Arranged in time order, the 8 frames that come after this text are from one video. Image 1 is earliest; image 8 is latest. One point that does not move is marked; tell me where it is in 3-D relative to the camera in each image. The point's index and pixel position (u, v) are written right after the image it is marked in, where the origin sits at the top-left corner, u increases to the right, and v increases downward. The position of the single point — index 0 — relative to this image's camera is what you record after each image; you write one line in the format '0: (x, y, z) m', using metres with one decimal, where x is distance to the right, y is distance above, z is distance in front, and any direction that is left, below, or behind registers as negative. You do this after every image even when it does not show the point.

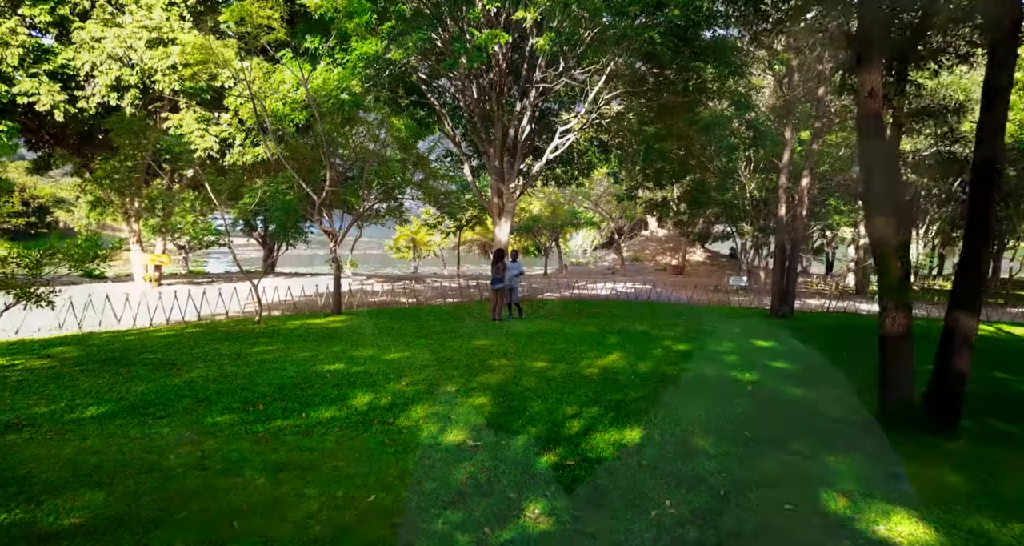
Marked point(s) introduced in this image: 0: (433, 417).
0: (-0.9, -1.6, +6.9) m
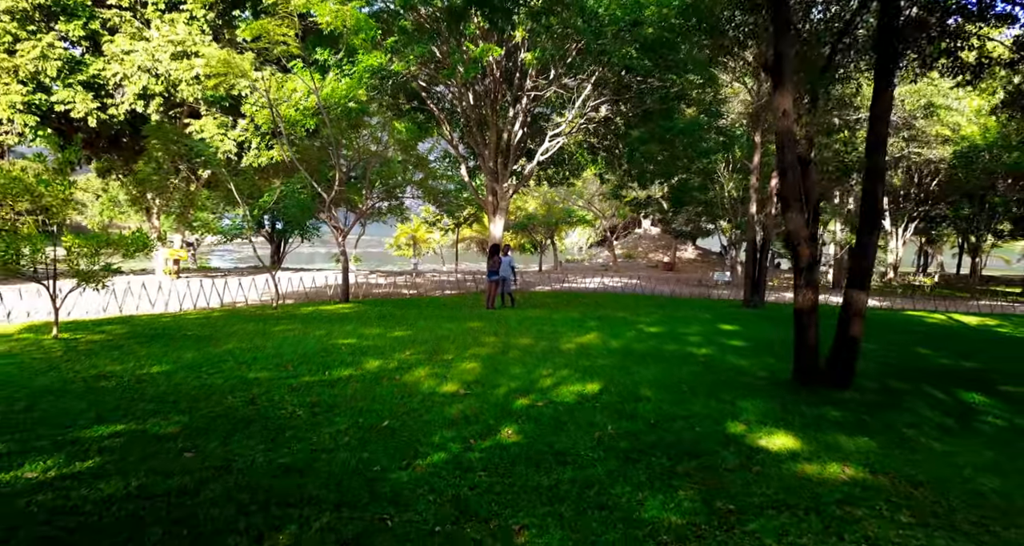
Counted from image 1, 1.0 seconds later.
0: (-1.1, -1.4, +8.4) m
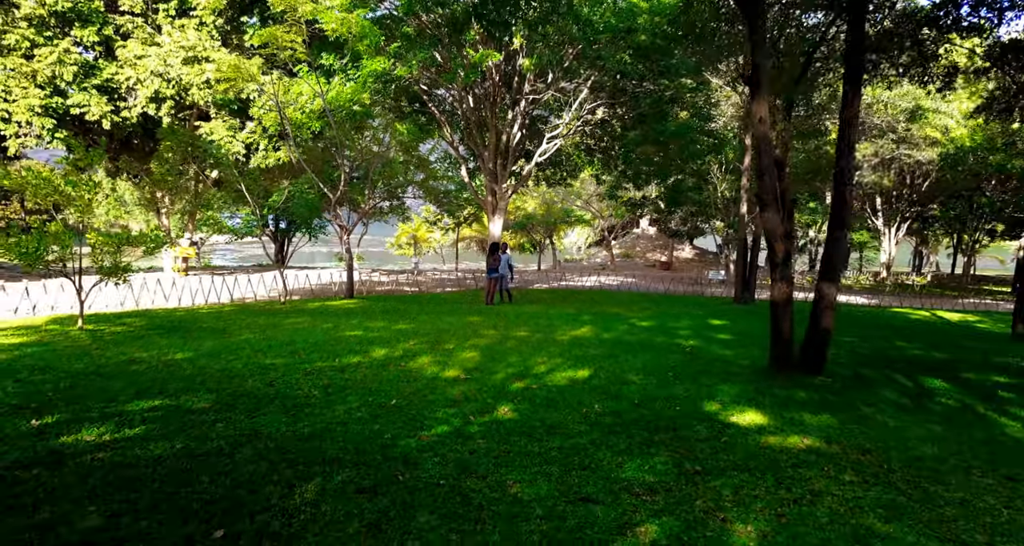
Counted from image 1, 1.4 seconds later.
0: (-1.1, -1.3, +9.1) m
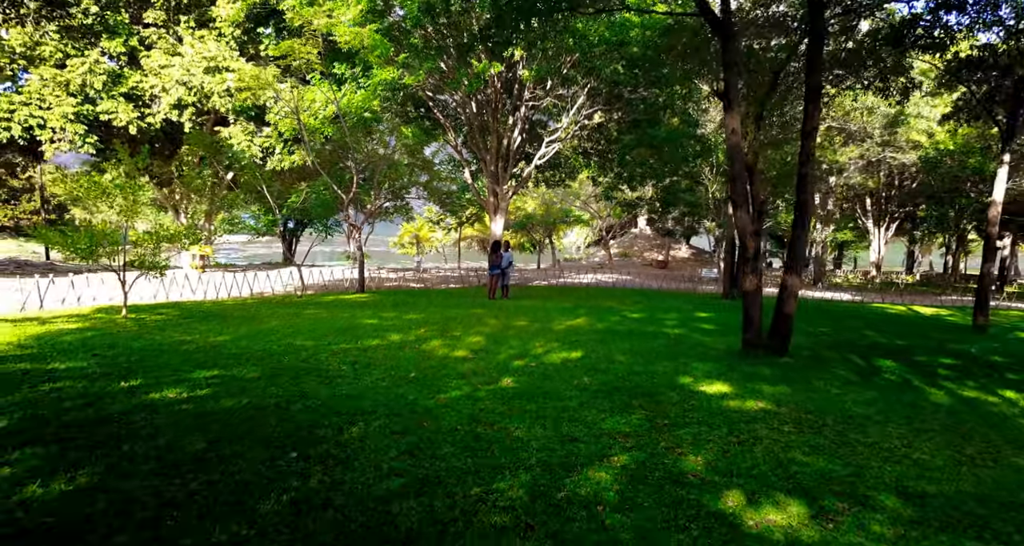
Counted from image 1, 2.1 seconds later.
0: (-1.1, -1.2, +10.3) m
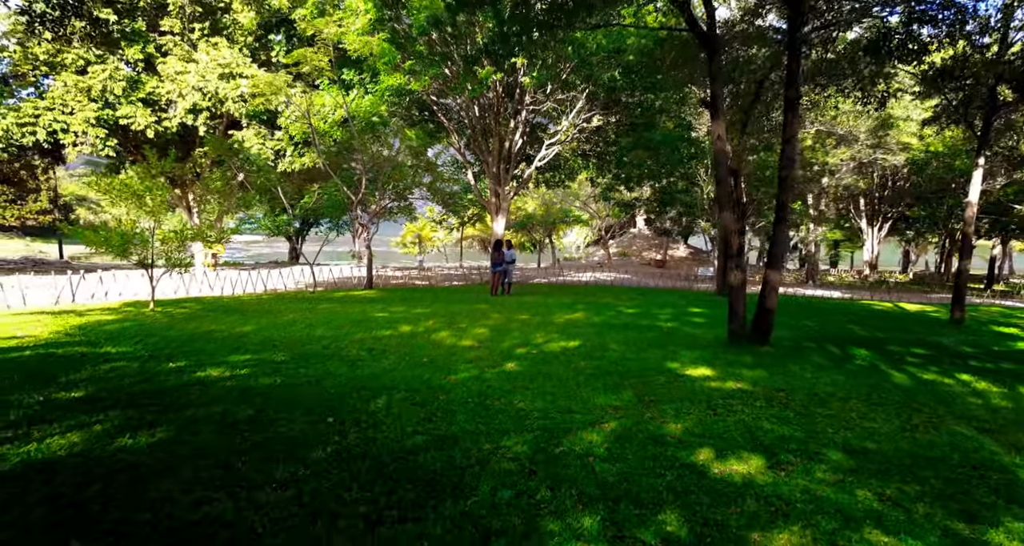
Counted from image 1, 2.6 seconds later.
0: (-1.1, -1.1, +11.1) m
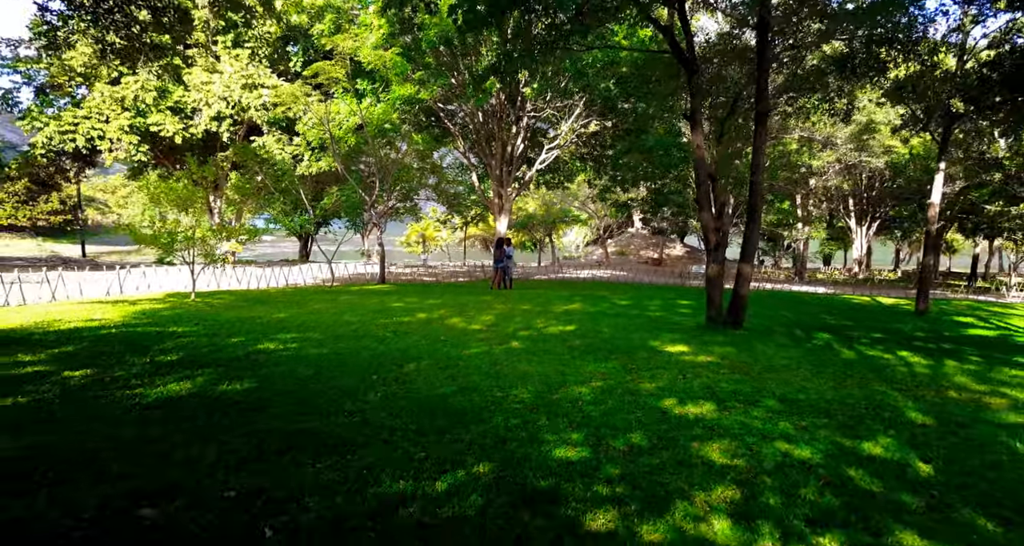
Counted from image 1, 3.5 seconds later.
0: (-1.0, -1.0, +12.6) m
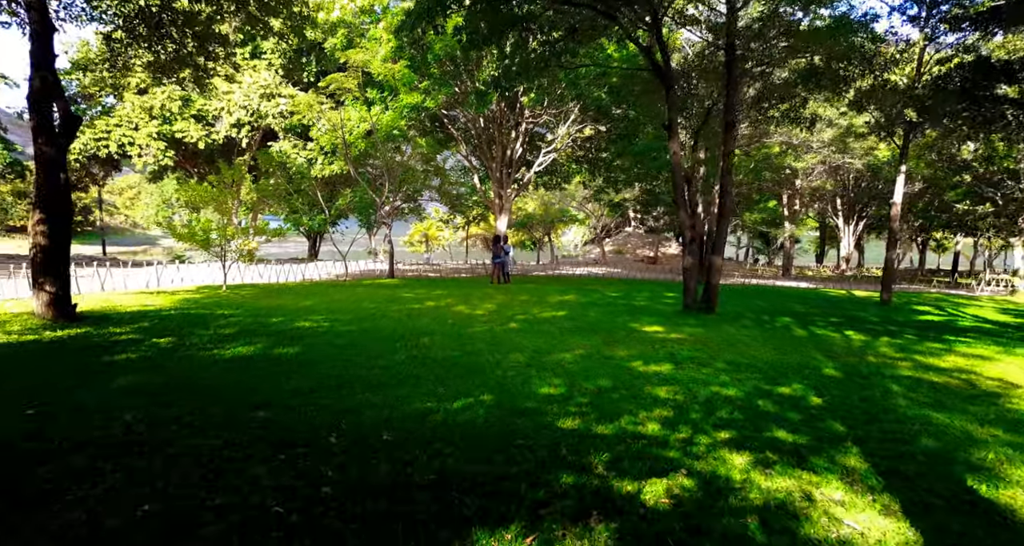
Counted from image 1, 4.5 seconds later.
0: (-1.0, -0.8, +14.1) m
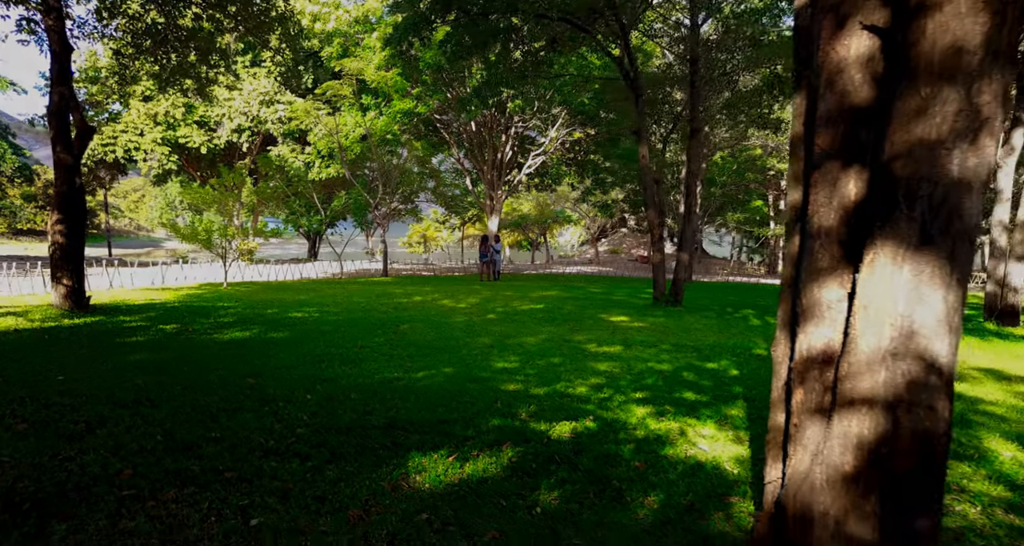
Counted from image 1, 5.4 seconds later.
0: (-1.5, -0.7, +15.1) m
